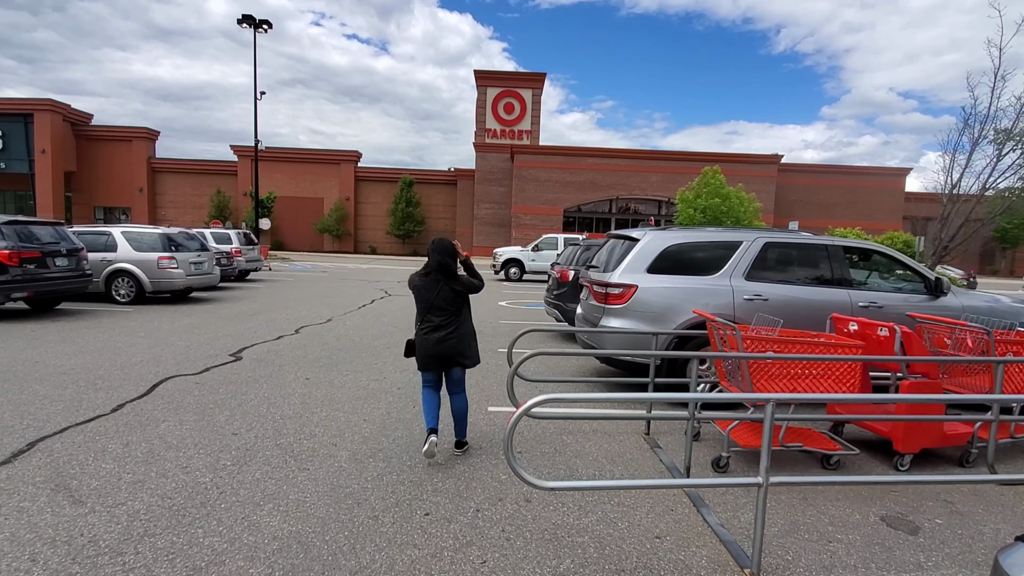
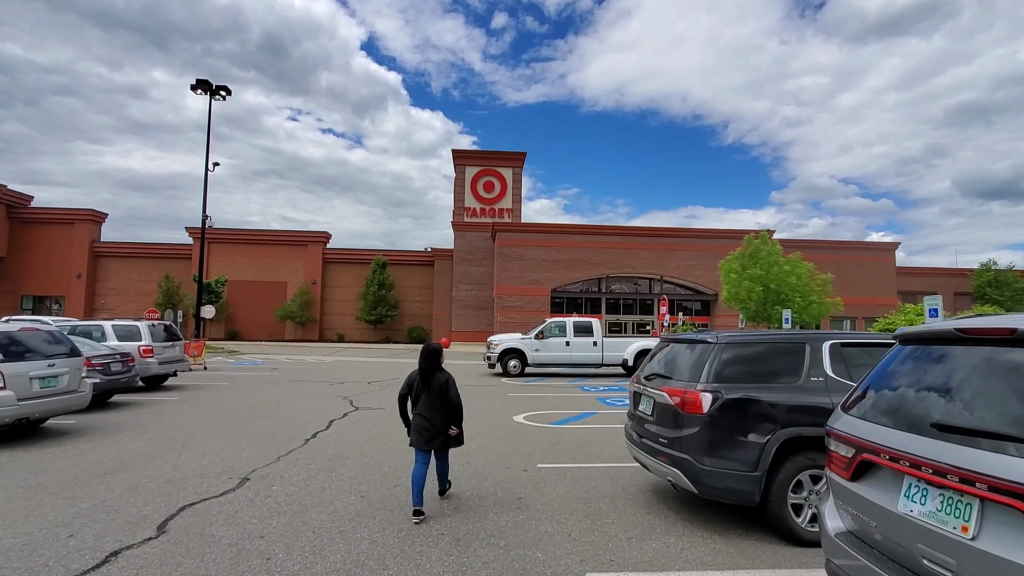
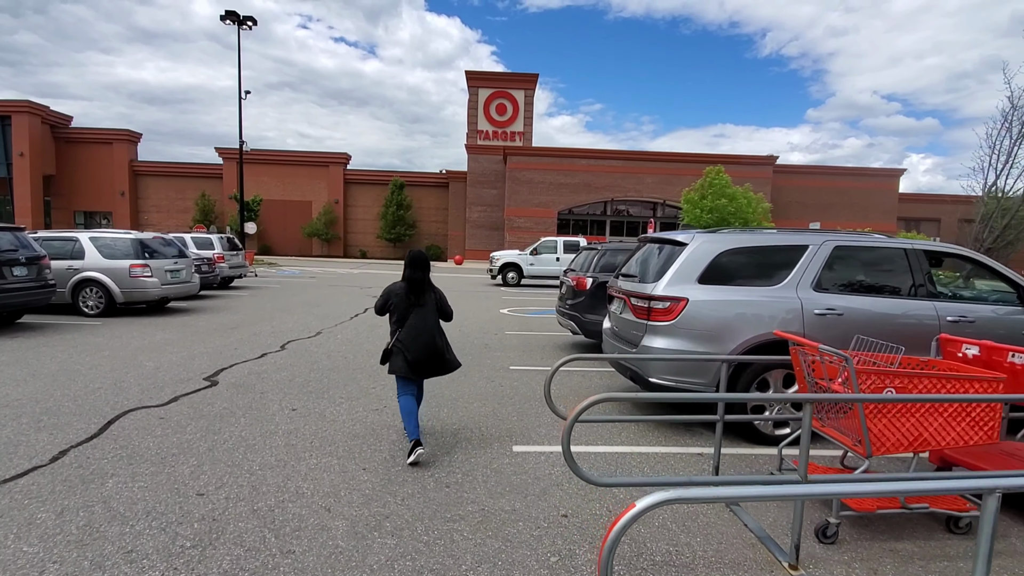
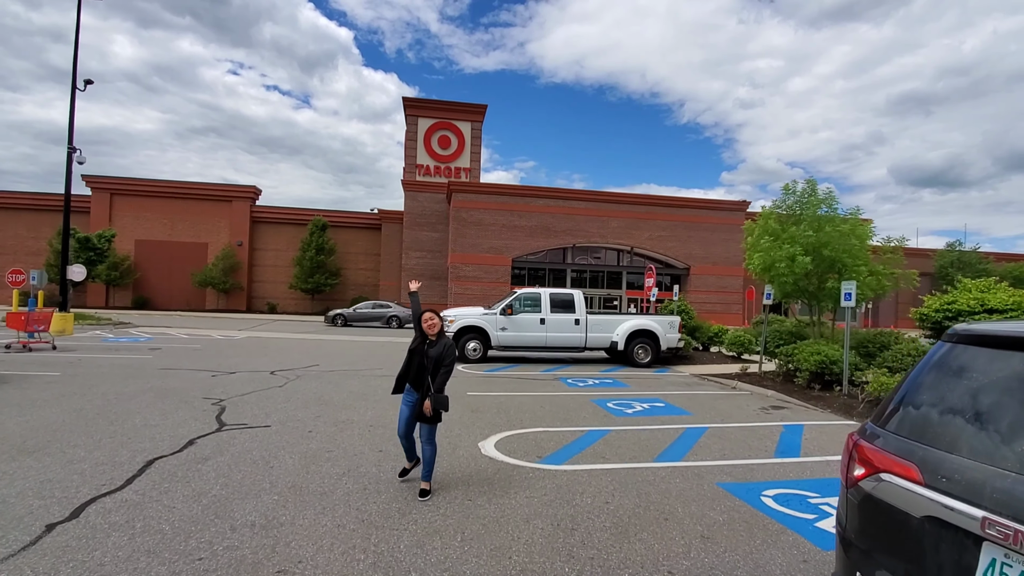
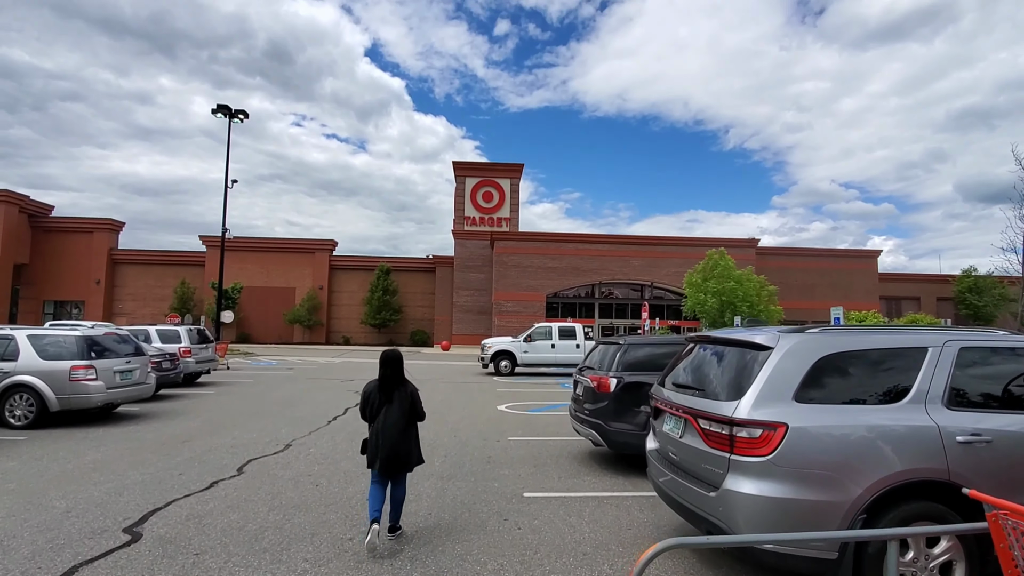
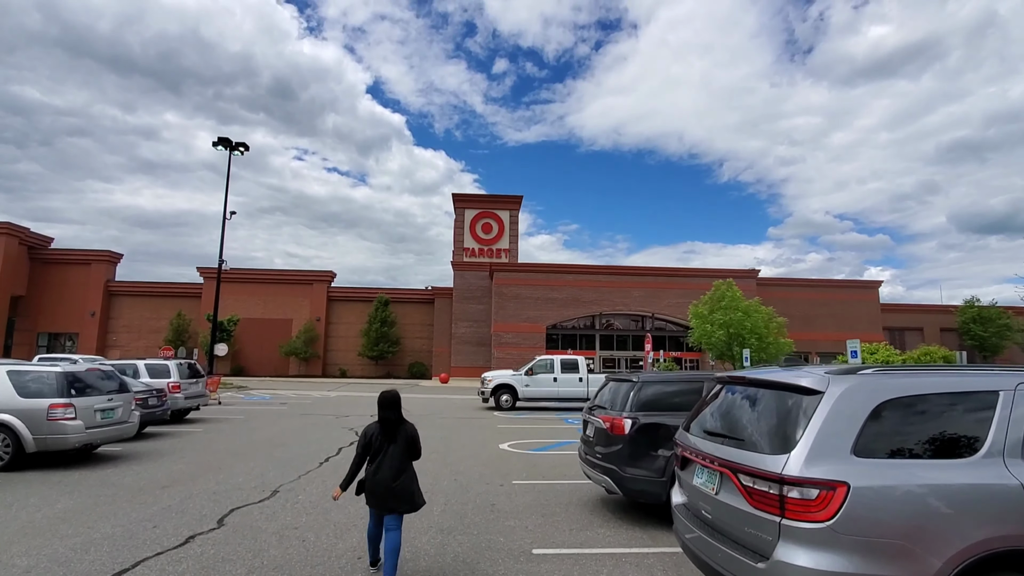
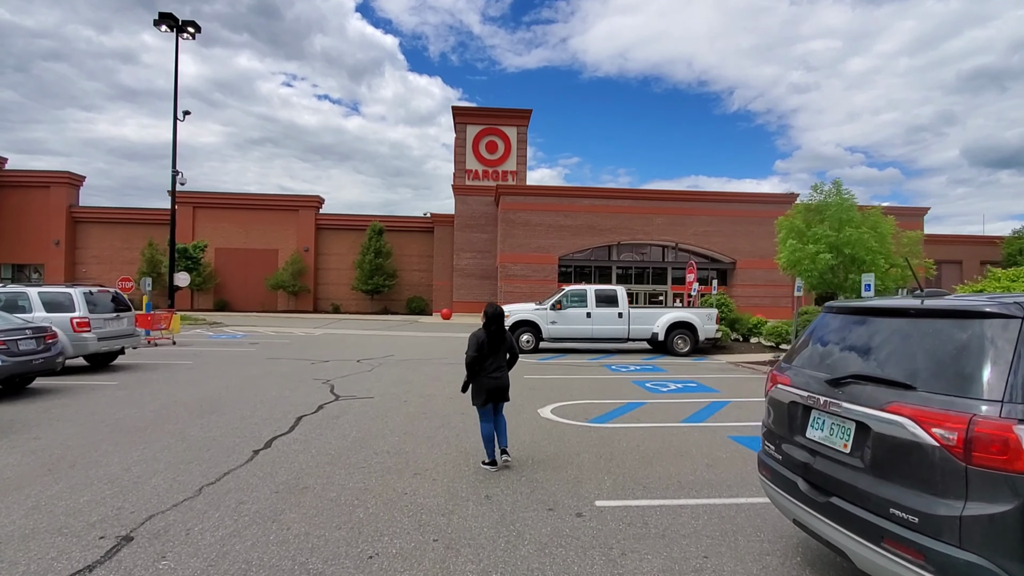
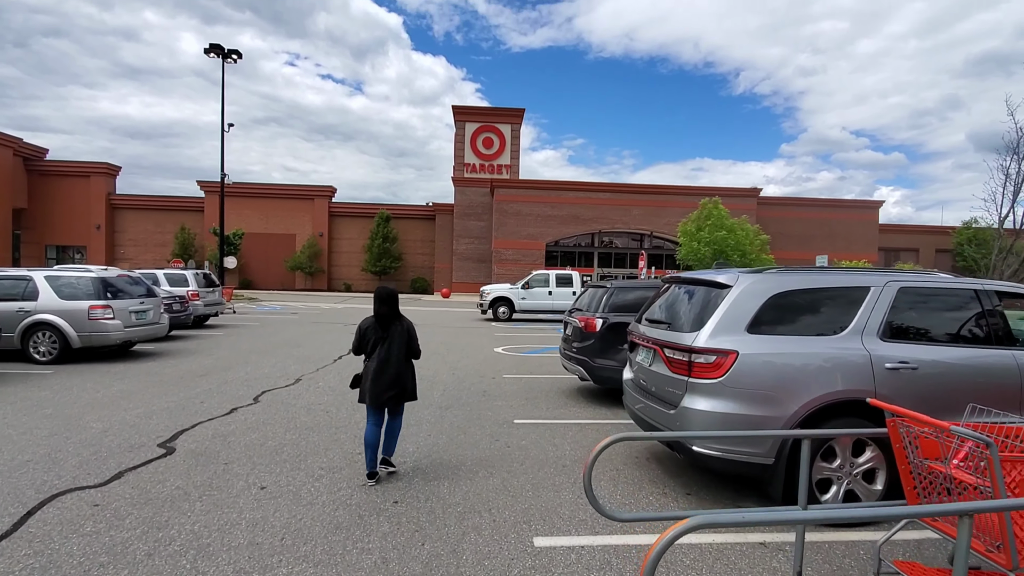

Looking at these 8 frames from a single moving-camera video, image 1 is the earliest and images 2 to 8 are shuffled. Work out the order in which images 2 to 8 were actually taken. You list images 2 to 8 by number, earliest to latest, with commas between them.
3, 8, 5, 6, 2, 7, 4
